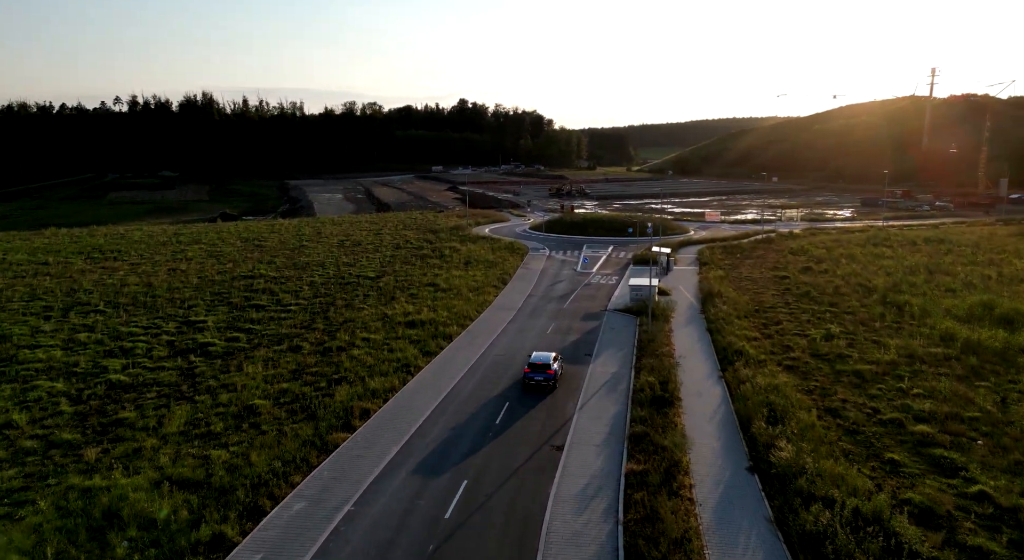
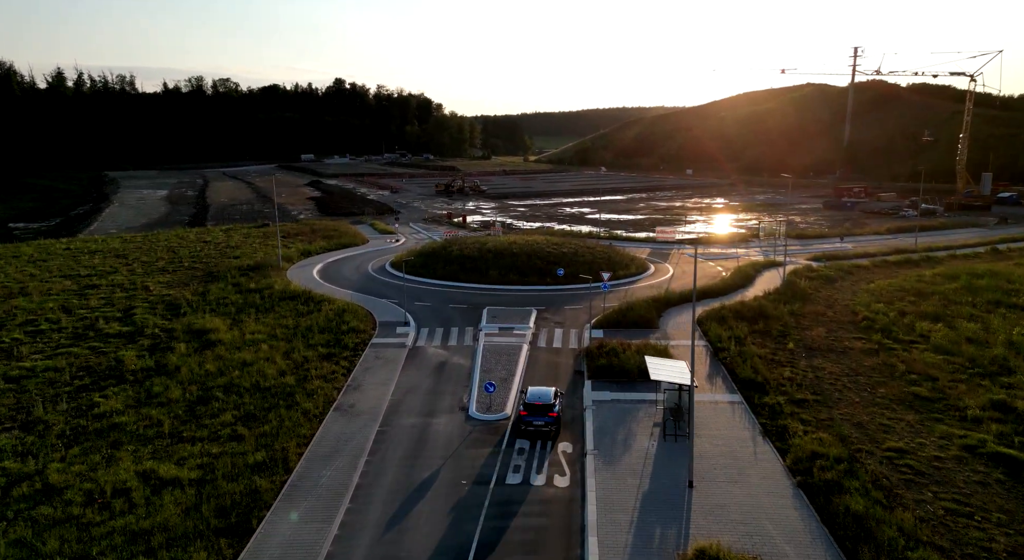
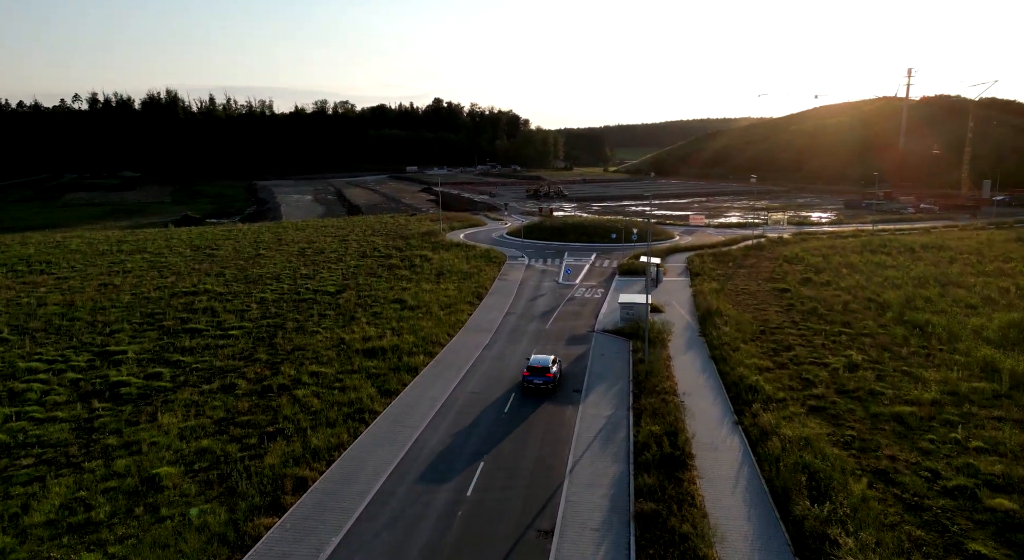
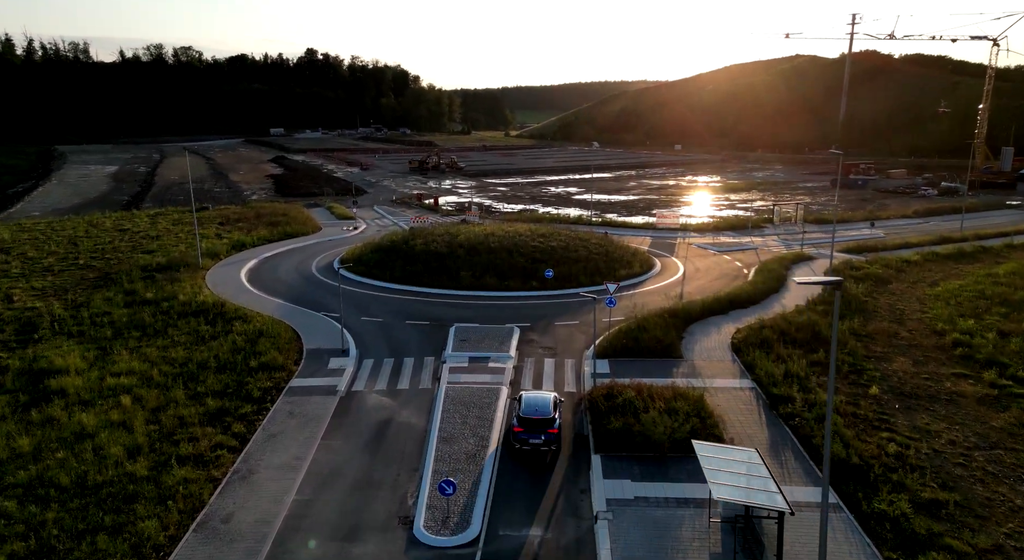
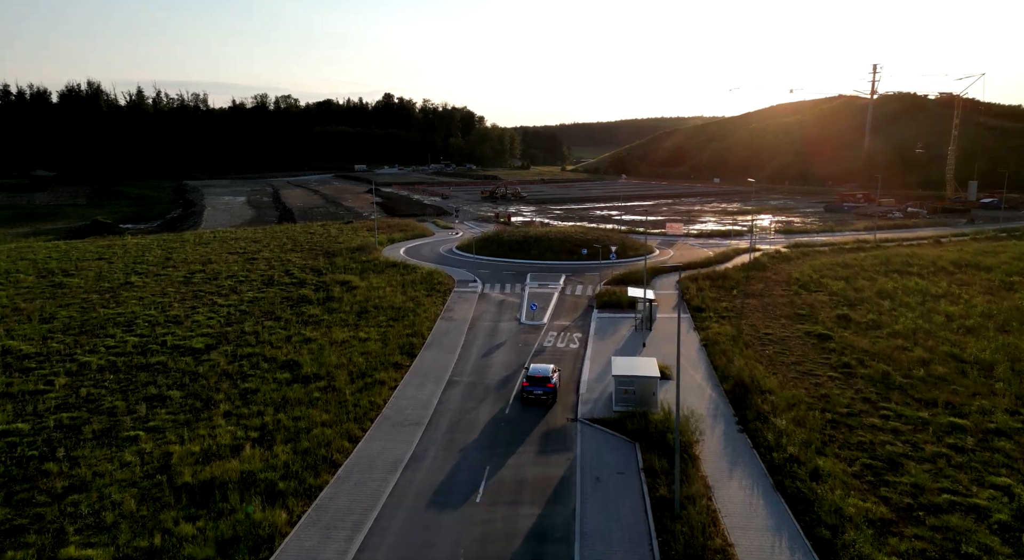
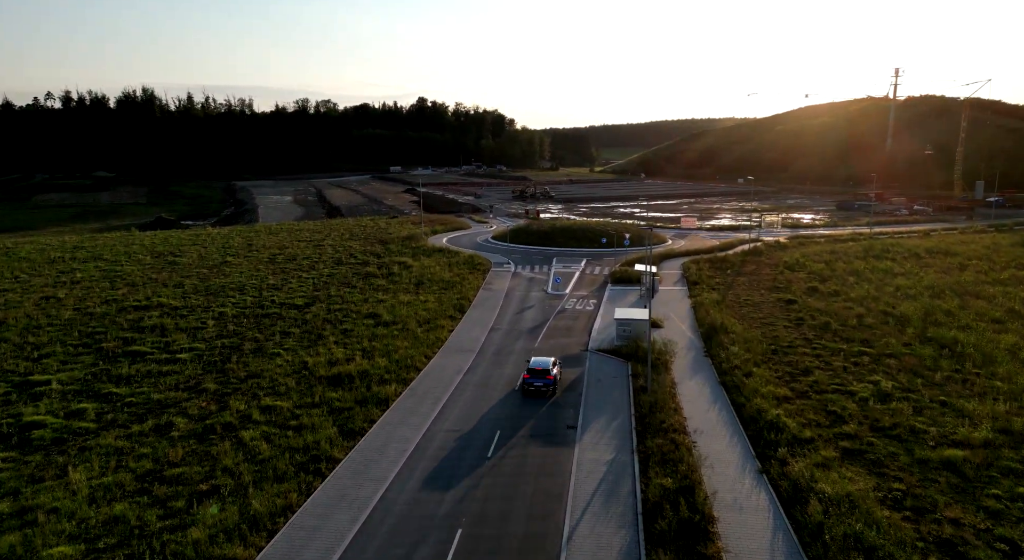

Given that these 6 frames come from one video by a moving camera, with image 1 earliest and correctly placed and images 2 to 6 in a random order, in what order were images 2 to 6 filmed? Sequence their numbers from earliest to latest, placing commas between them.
3, 6, 5, 2, 4
